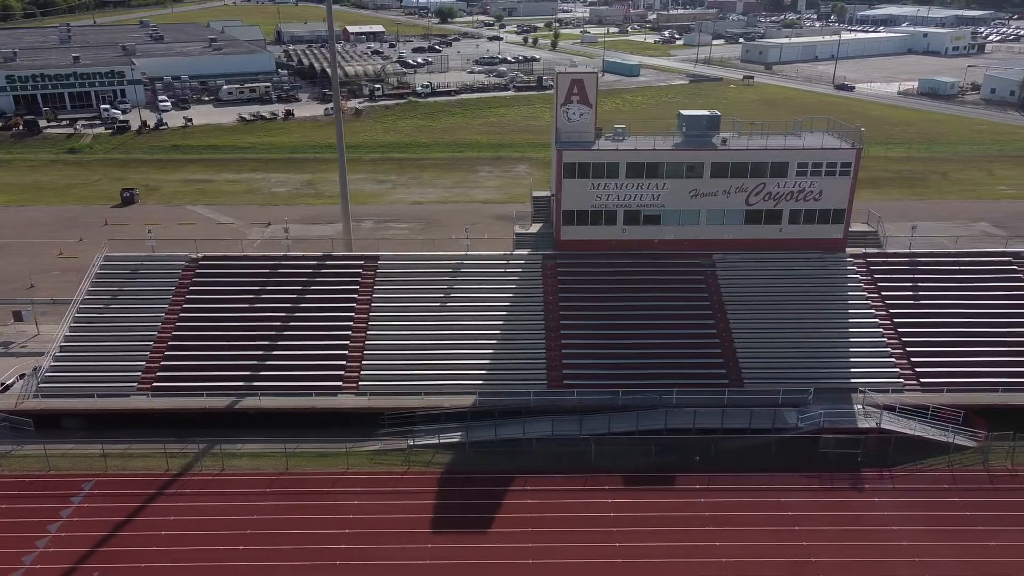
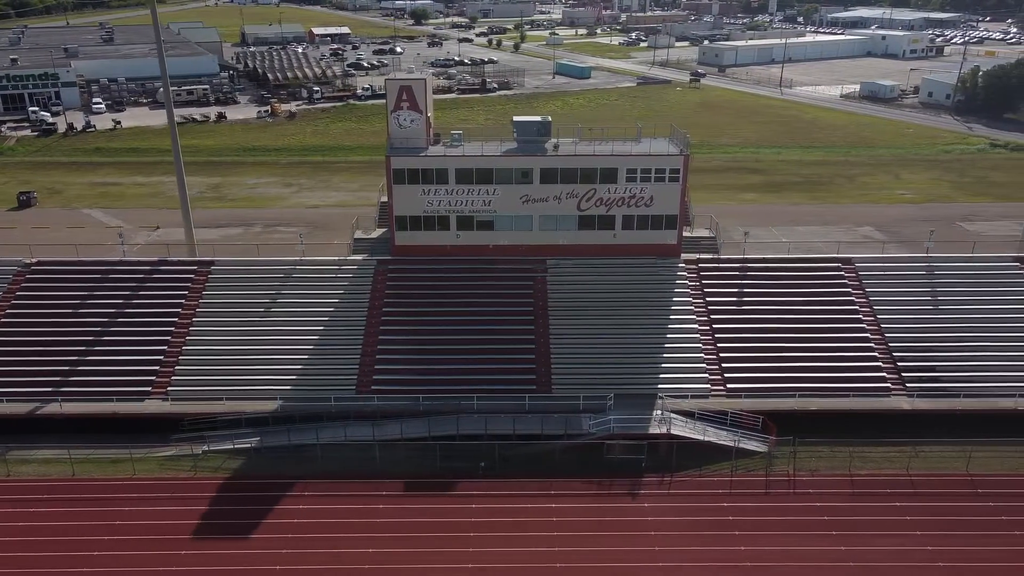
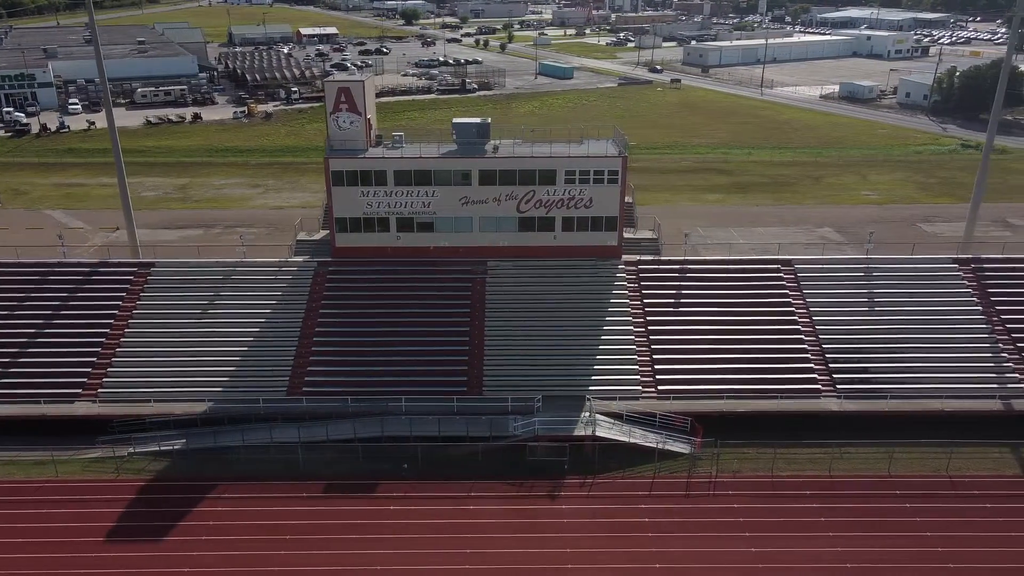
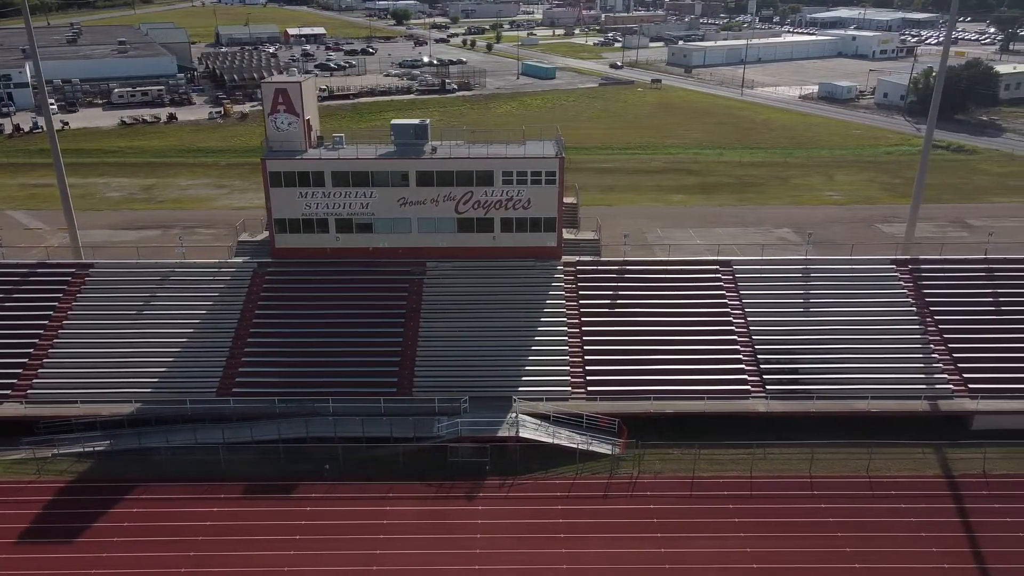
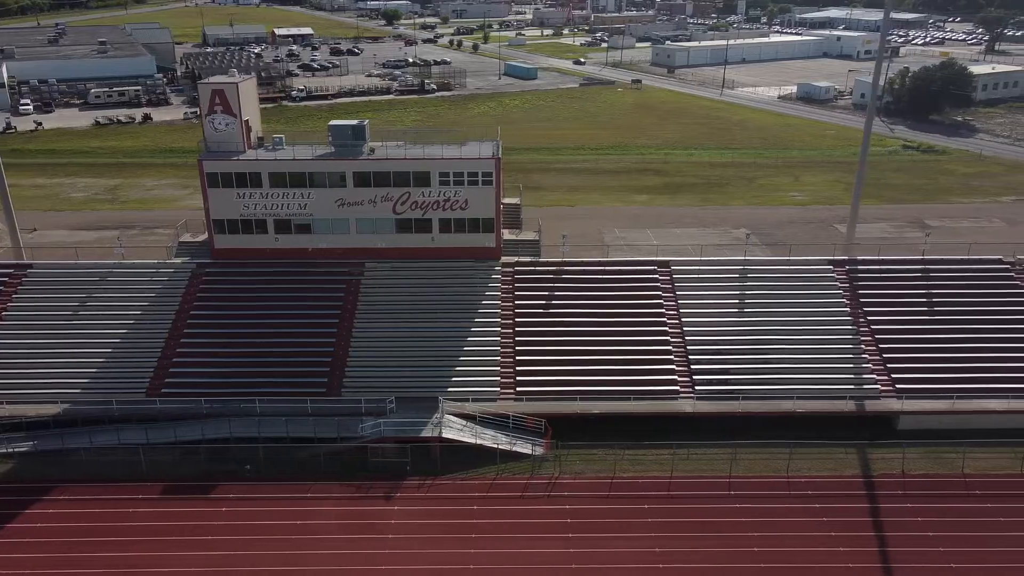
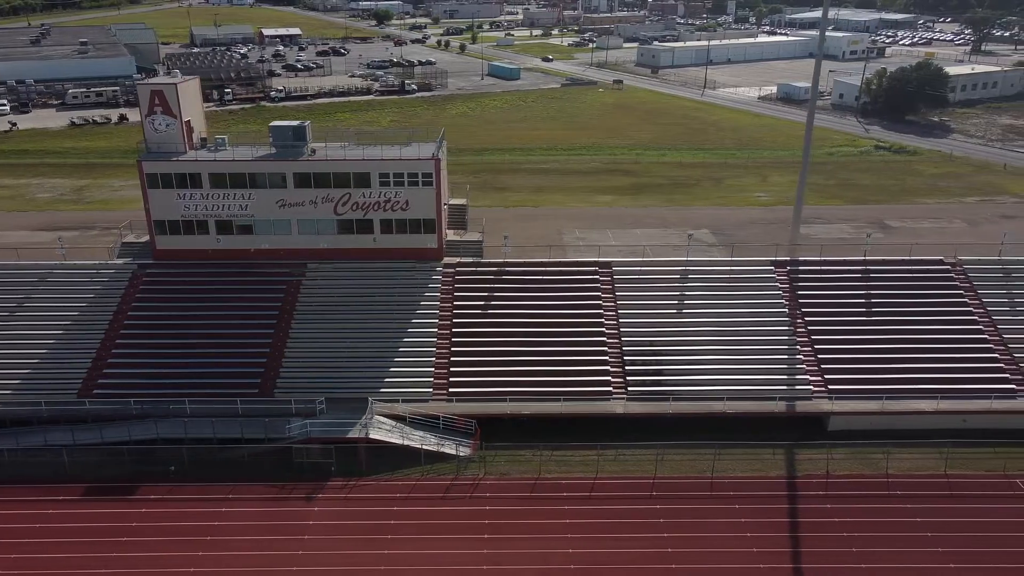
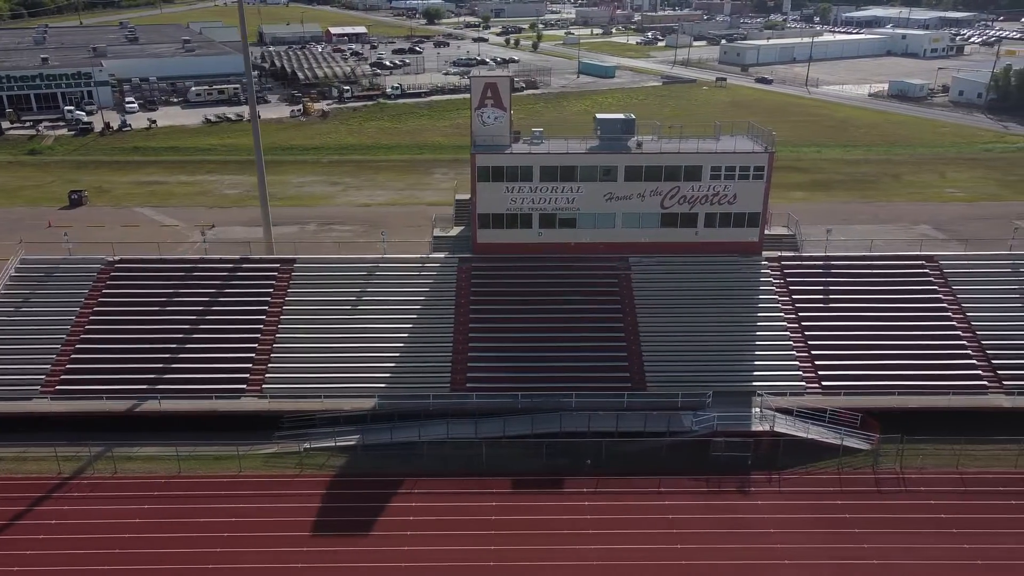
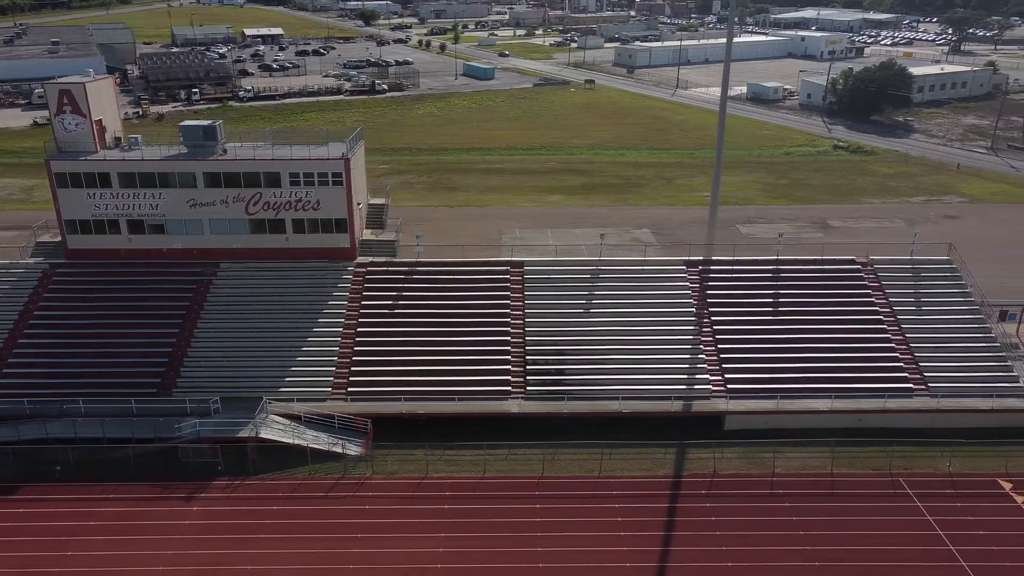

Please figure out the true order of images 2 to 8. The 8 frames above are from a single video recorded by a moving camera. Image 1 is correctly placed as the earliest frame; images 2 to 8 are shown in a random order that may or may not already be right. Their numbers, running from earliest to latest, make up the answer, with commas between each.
7, 2, 3, 4, 5, 6, 8
